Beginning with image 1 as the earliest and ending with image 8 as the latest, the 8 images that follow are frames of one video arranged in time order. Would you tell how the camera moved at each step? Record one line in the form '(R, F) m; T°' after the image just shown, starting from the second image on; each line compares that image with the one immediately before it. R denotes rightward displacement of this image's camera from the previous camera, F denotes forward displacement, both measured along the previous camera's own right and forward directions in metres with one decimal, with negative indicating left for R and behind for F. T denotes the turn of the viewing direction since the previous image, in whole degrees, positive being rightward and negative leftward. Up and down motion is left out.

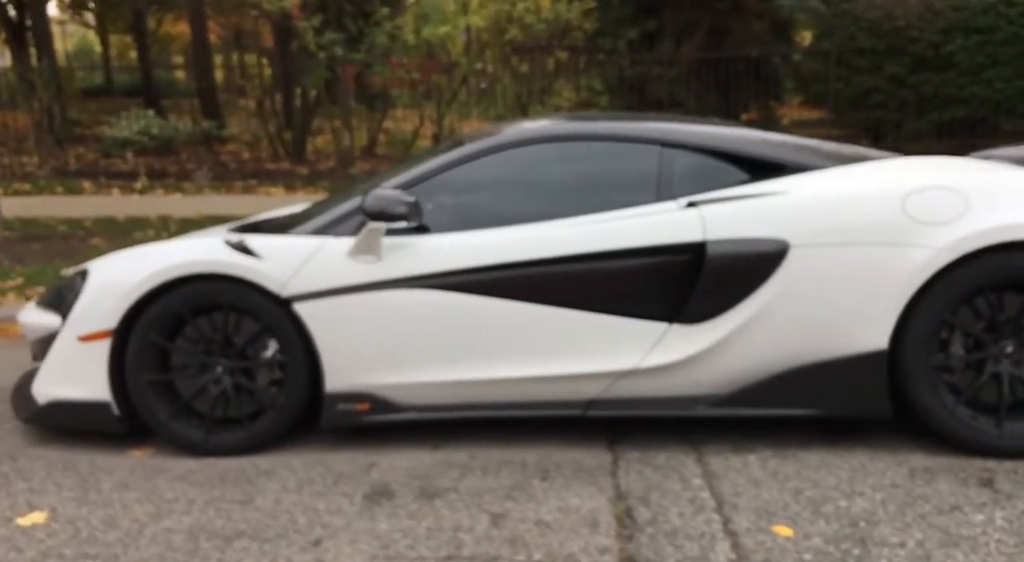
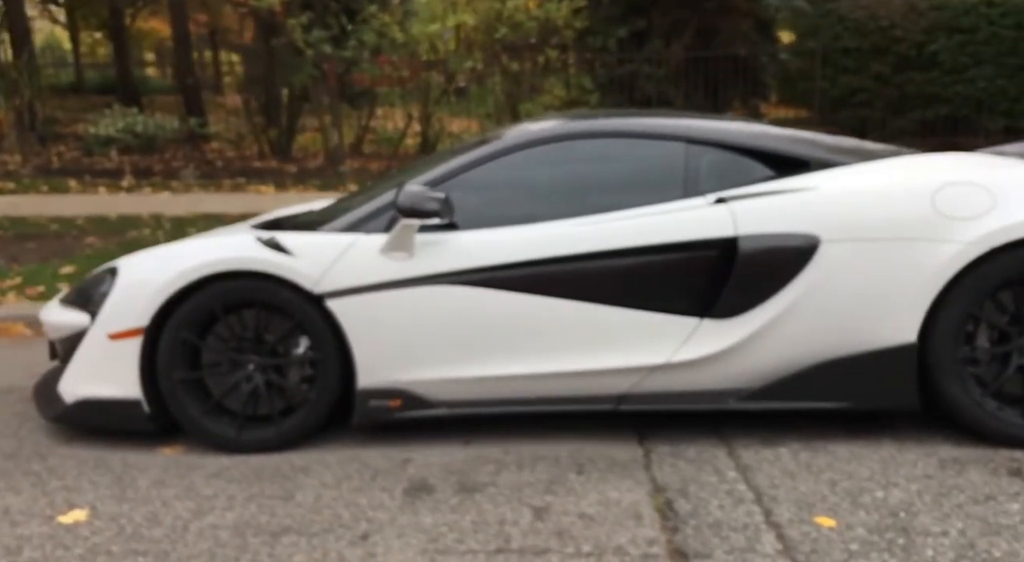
(-0.3, 0.0) m; +2°
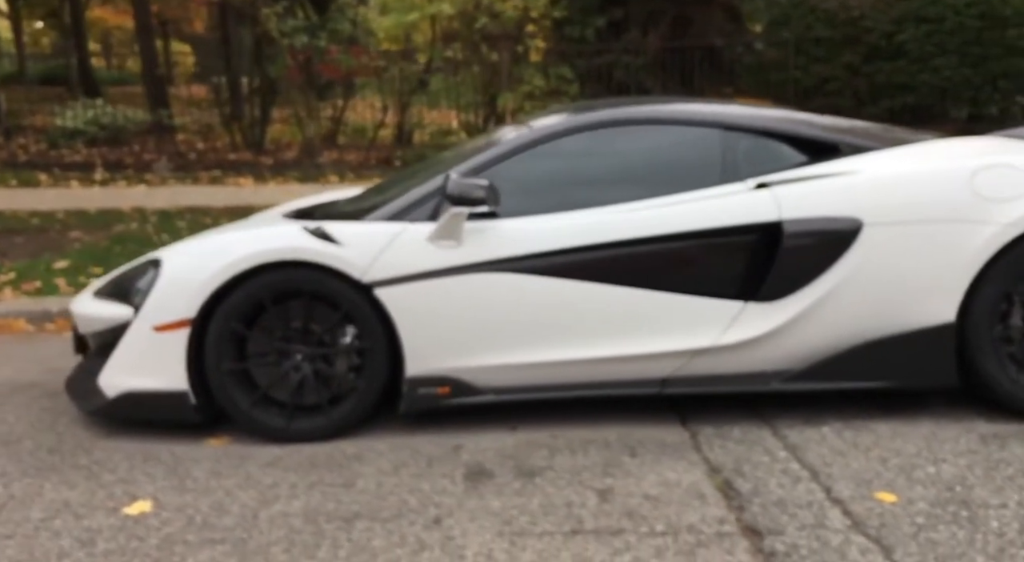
(-0.4, 0.0) m; +3°
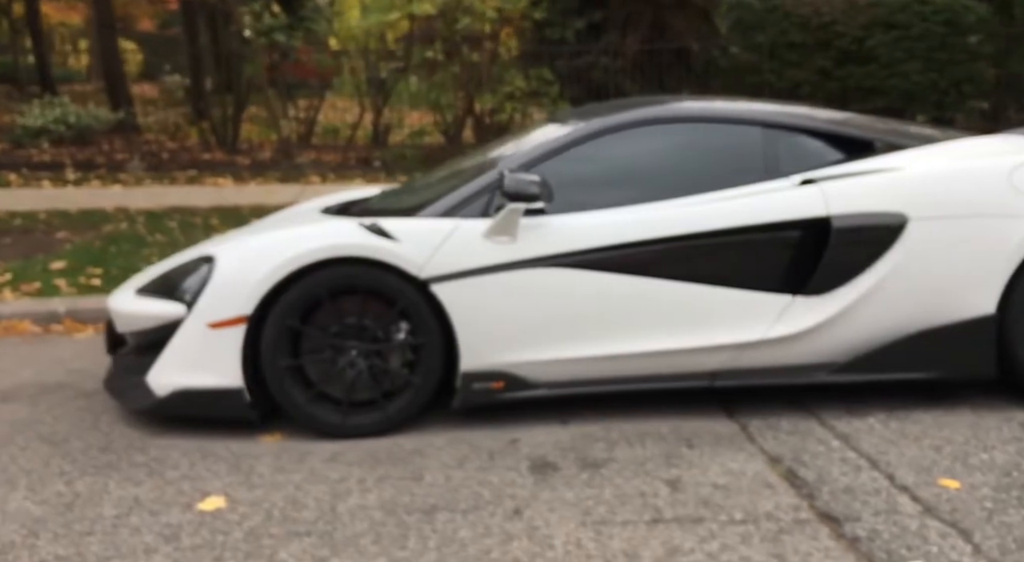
(-0.5, 0.0) m; +3°
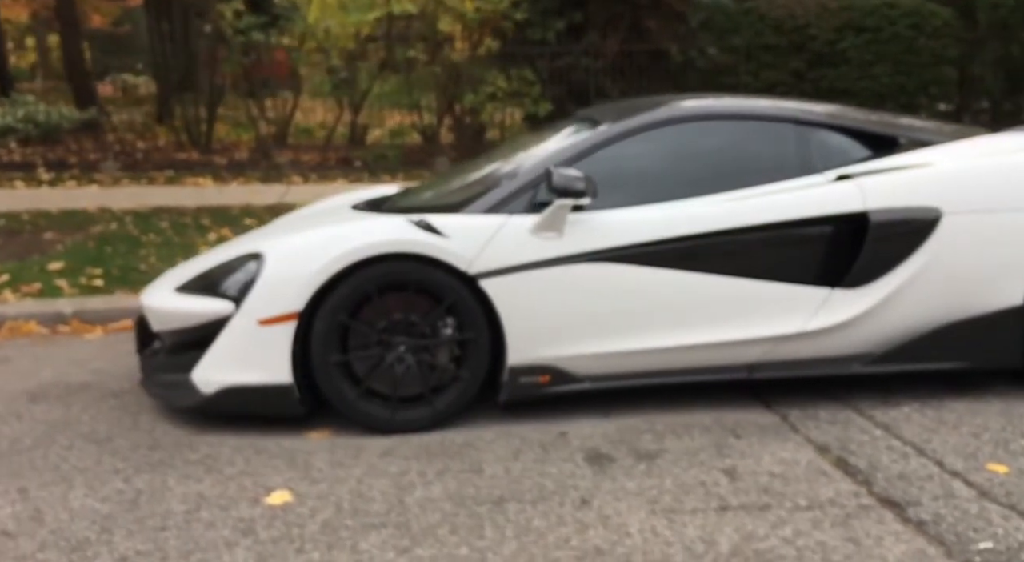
(-0.5, -0.1) m; +3°
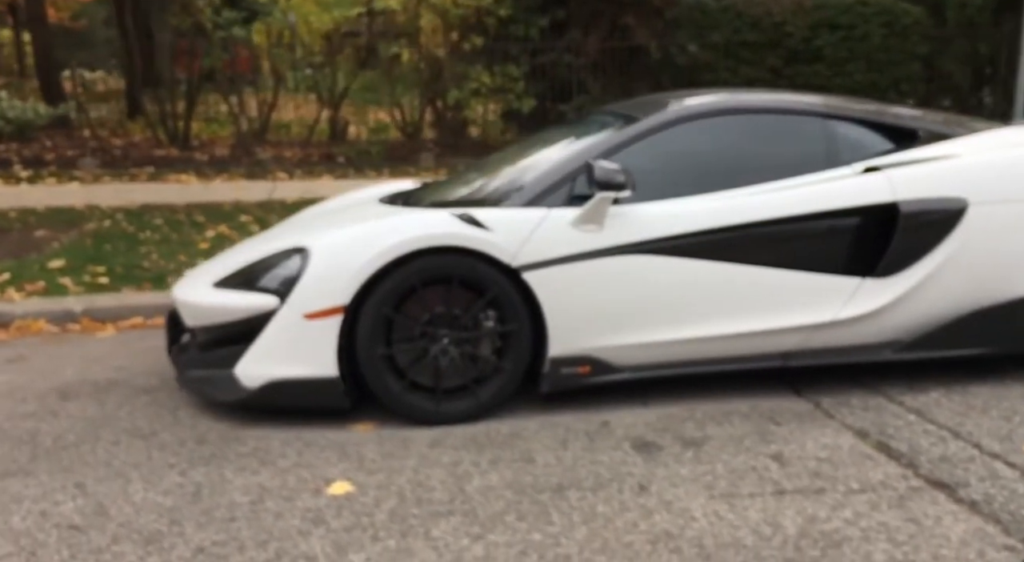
(-0.4, -0.1) m; +2°
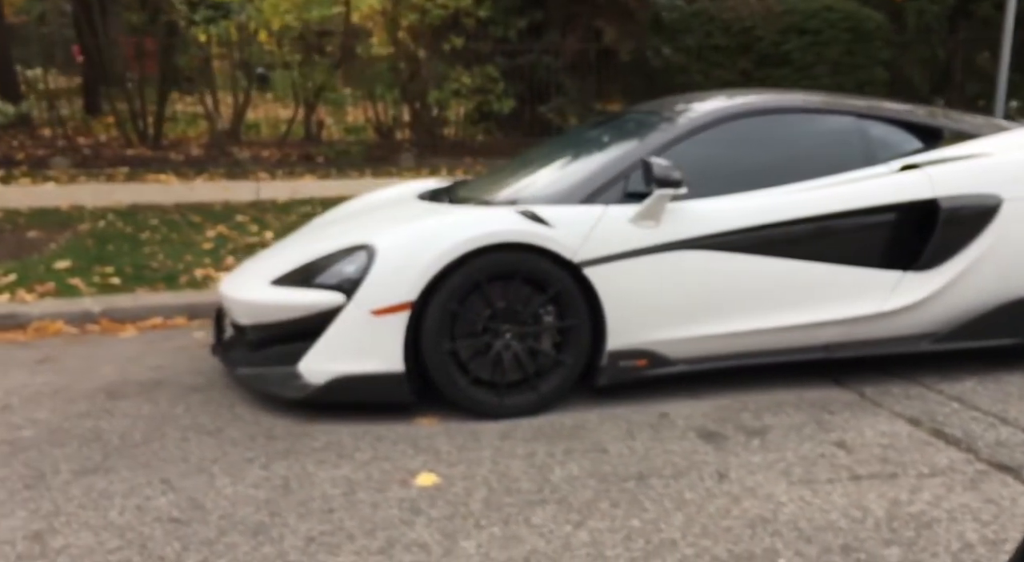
(-0.6, -0.1) m; +3°
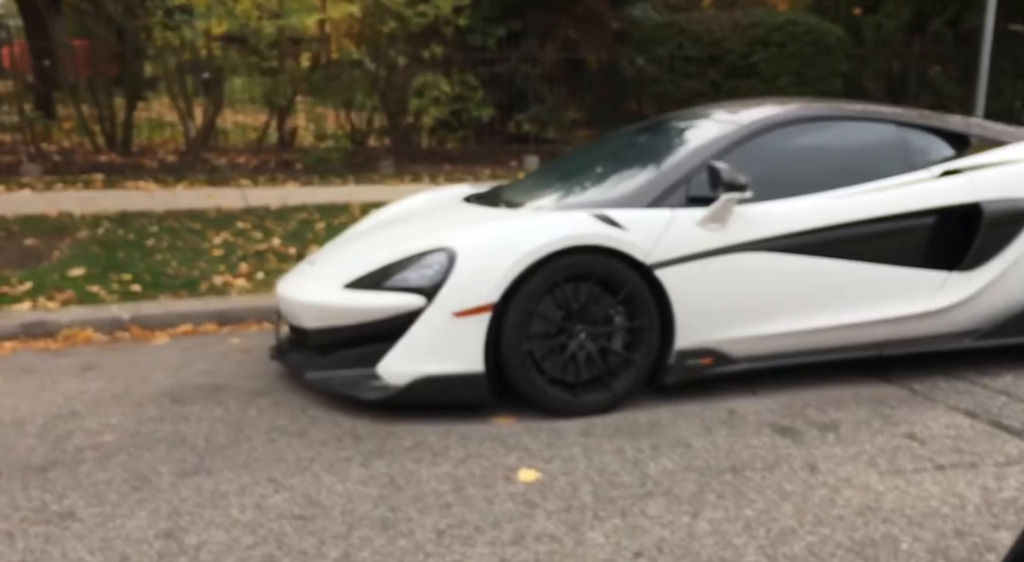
(-0.7, -0.1) m; +4°
